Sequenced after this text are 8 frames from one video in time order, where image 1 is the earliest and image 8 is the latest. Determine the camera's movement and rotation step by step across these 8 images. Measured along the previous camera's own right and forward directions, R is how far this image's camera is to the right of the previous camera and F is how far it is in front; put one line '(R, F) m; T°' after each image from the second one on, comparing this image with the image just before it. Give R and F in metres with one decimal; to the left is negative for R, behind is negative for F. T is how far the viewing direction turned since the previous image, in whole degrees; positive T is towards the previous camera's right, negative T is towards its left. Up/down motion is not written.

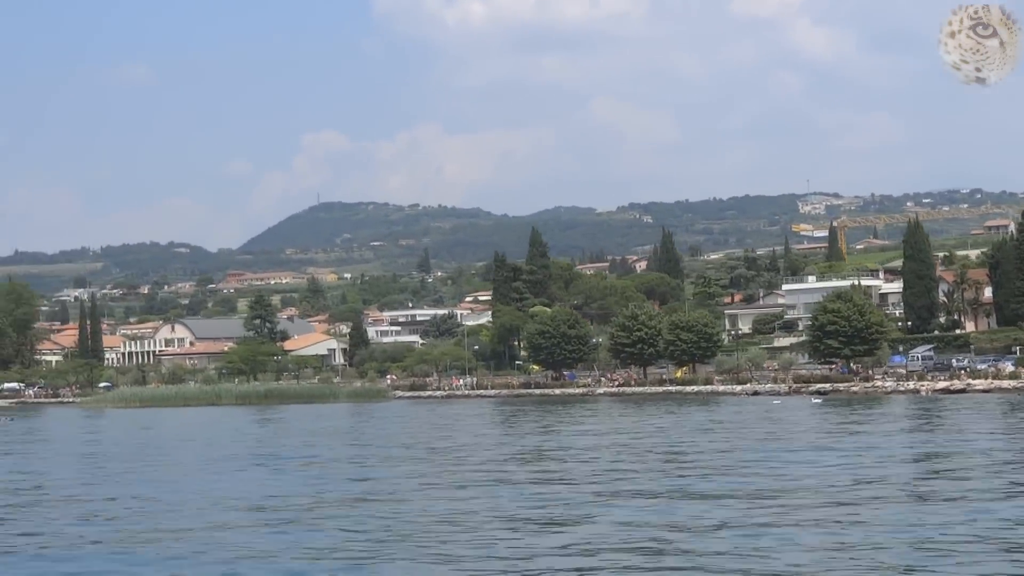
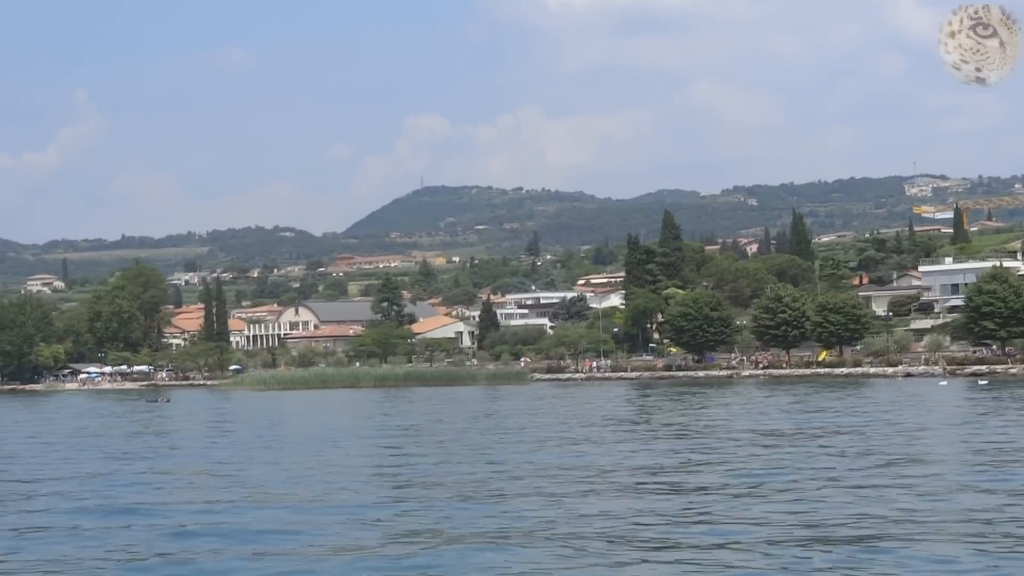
(-1.5, 0.0) m; -3°
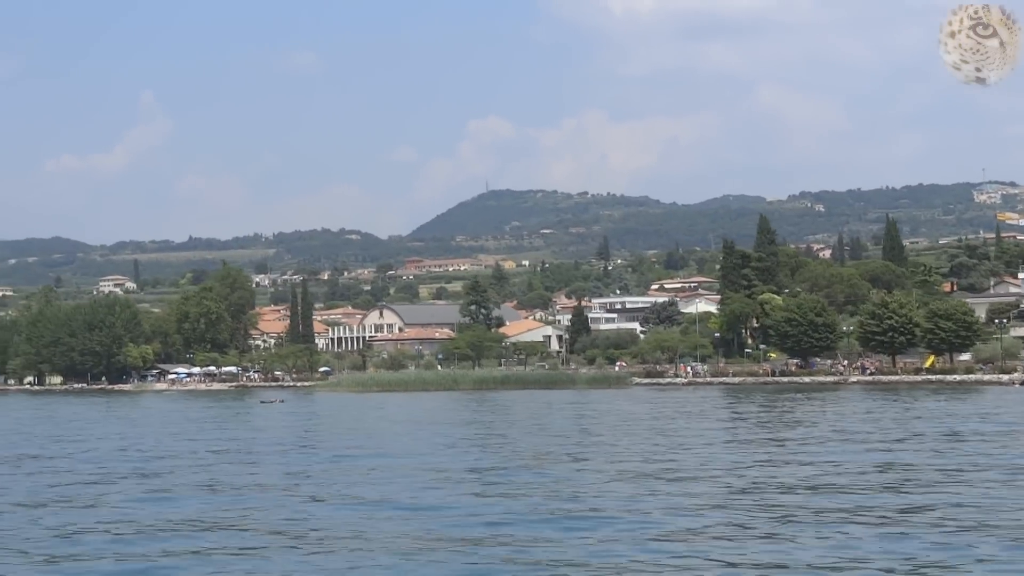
(-1.5, 0.0) m; -2°
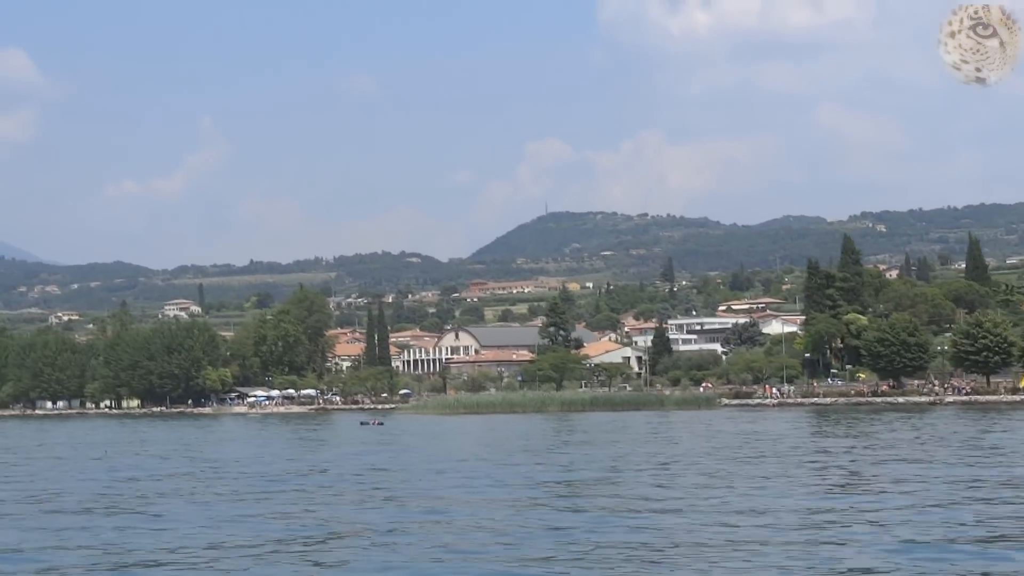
(-1.2, 0.0) m; -2°
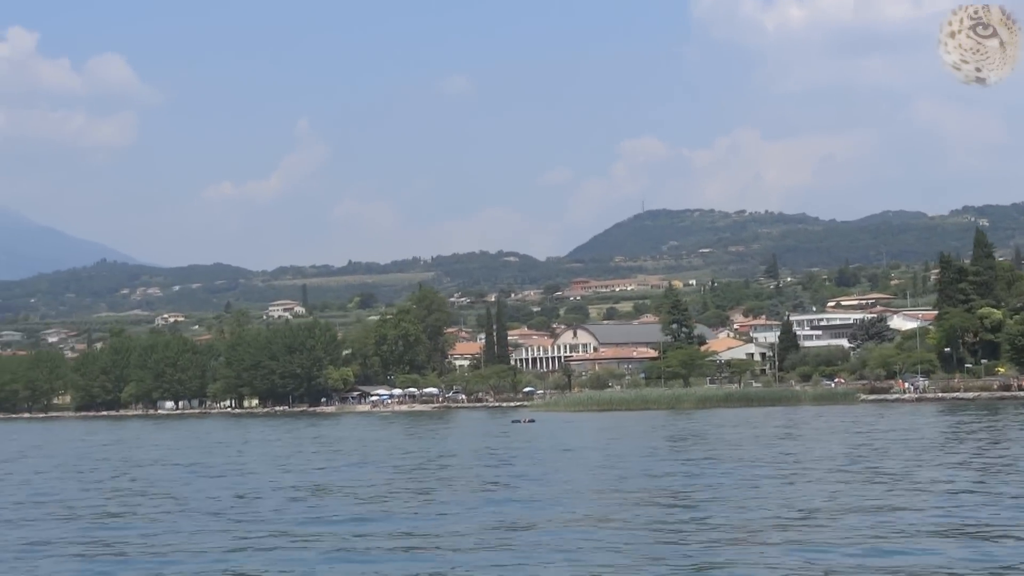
(-1.6, +0.1) m; -3°
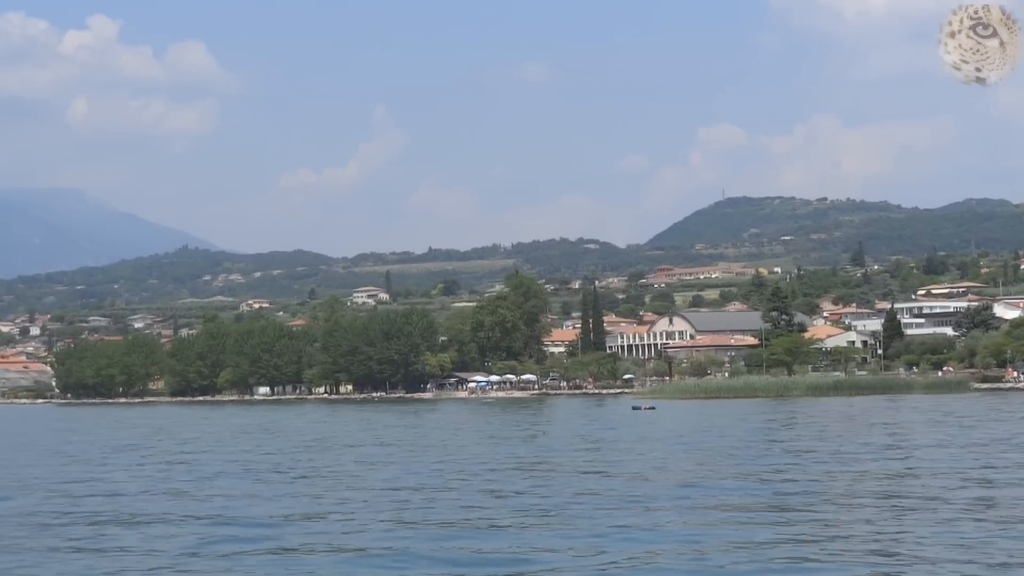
(-1.3, +0.1) m; -2°
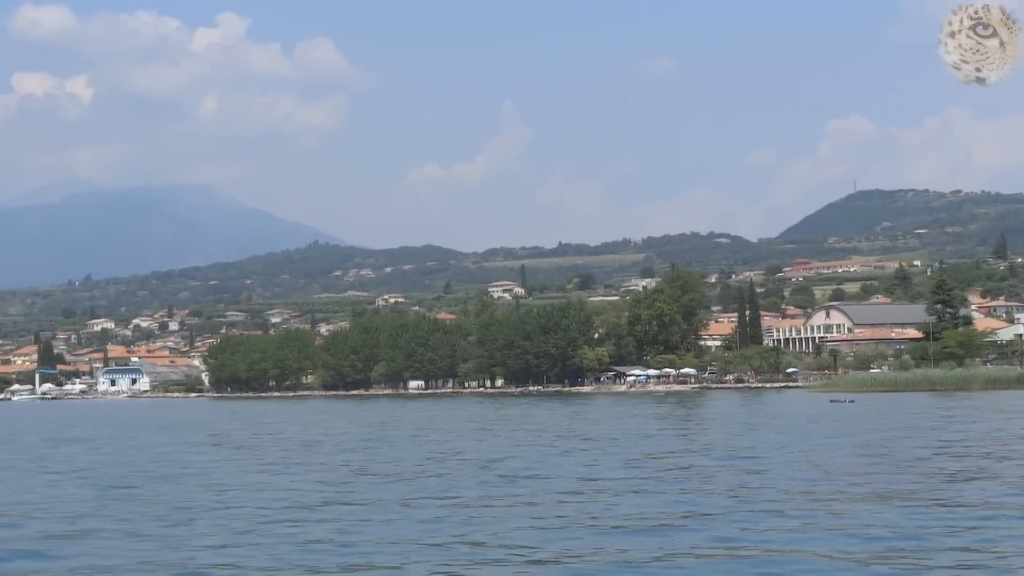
(-2.0, +0.1) m; -3°
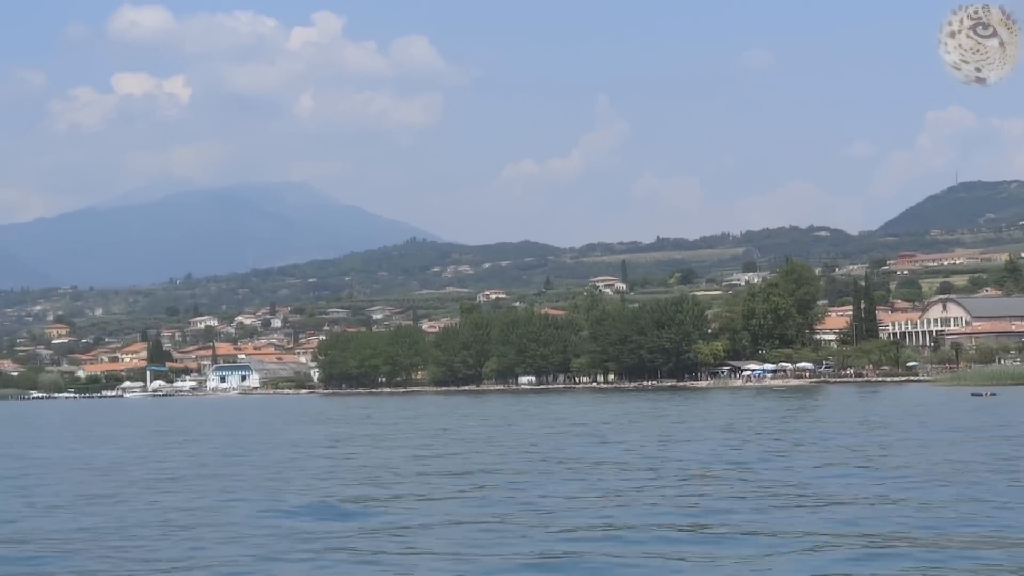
(-1.1, +0.3) m; -3°
